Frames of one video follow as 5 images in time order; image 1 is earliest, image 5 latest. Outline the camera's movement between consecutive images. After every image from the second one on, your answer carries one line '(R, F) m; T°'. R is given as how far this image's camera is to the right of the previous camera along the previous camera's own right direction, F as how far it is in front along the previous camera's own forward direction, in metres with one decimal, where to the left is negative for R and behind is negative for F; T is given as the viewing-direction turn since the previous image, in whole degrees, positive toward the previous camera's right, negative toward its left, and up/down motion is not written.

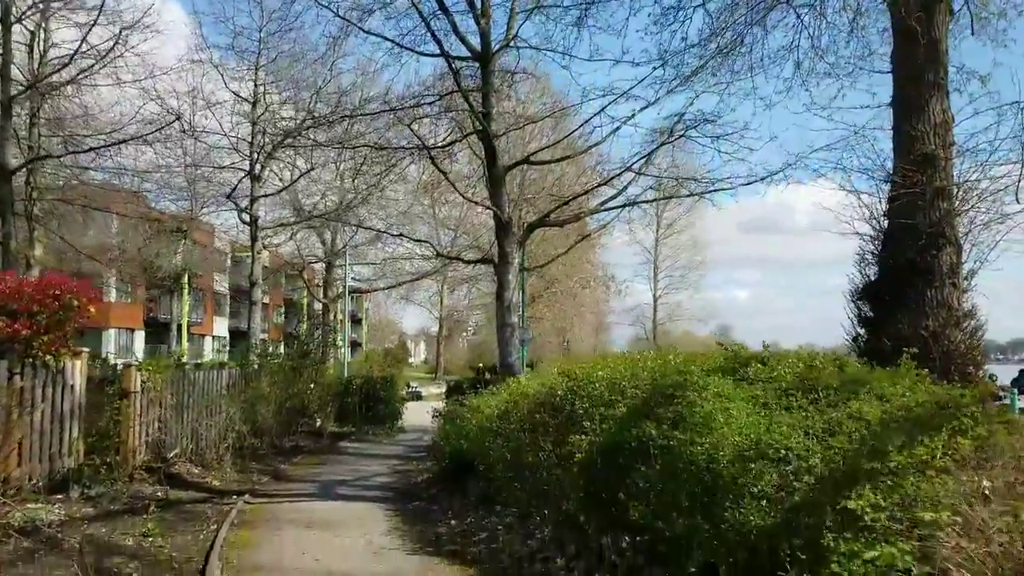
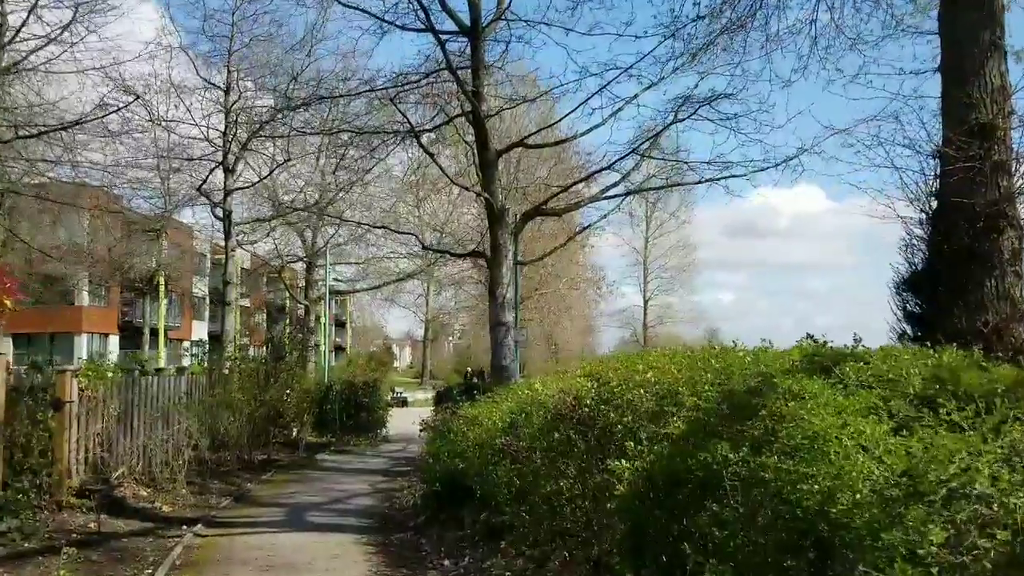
(-0.1, +1.5) m; +1°
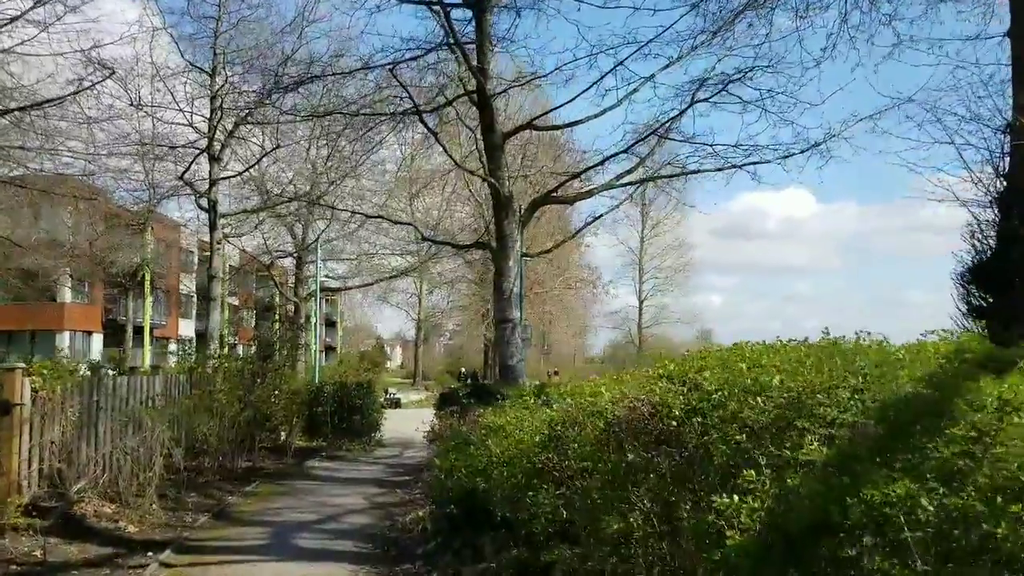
(-0.3, +1.2) m; +1°
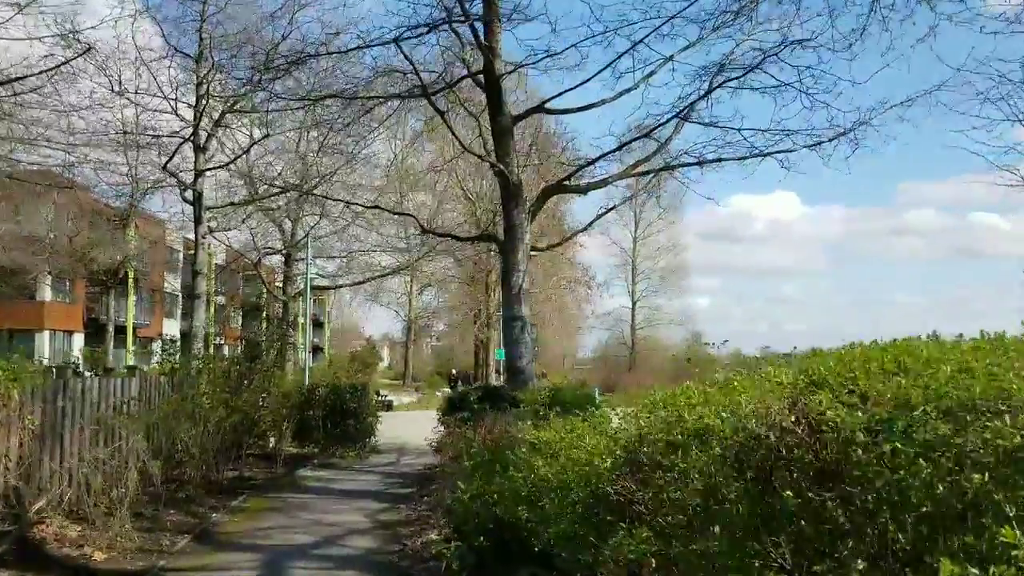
(-0.3, +1.0) m; +1°
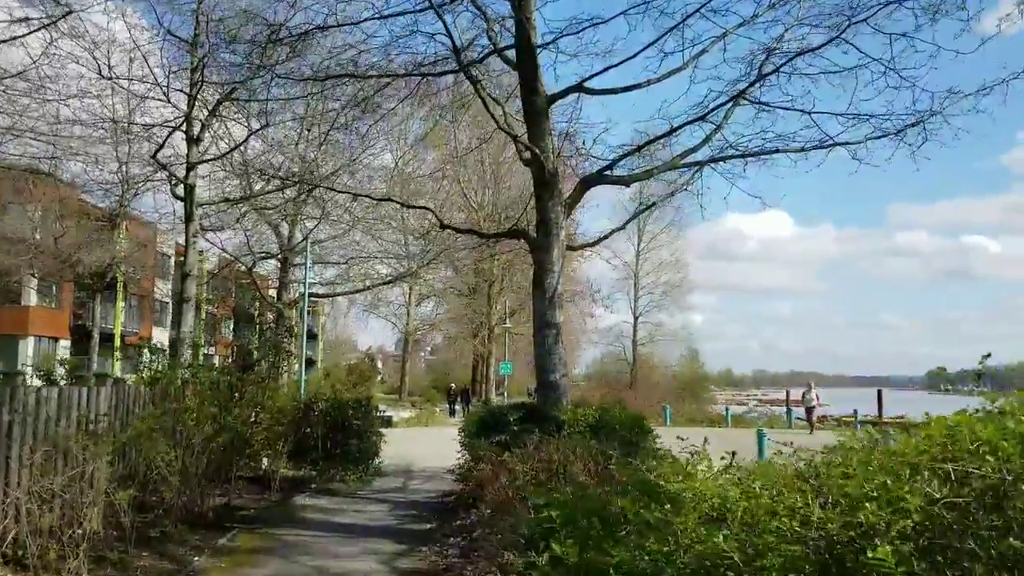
(-0.5, +1.6) m; 0°
